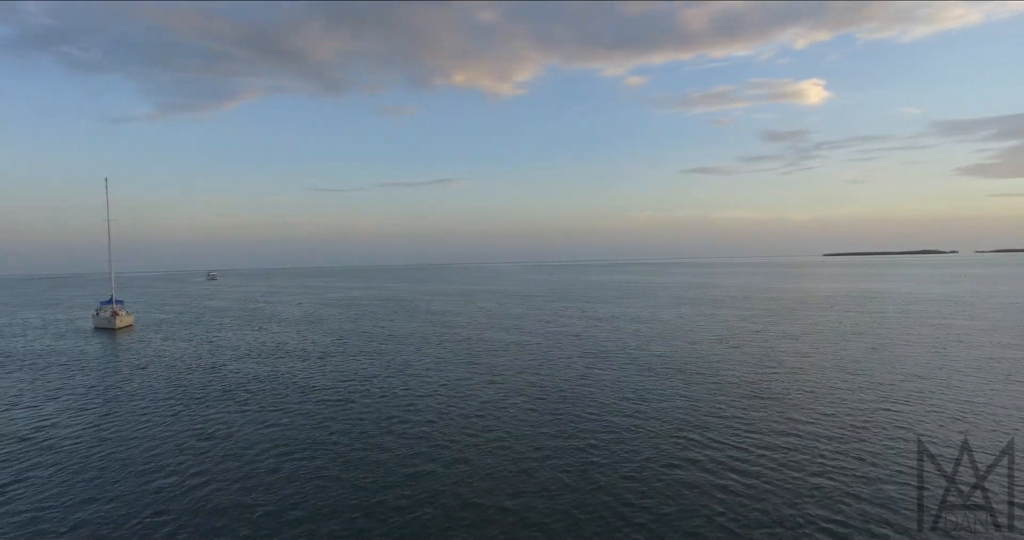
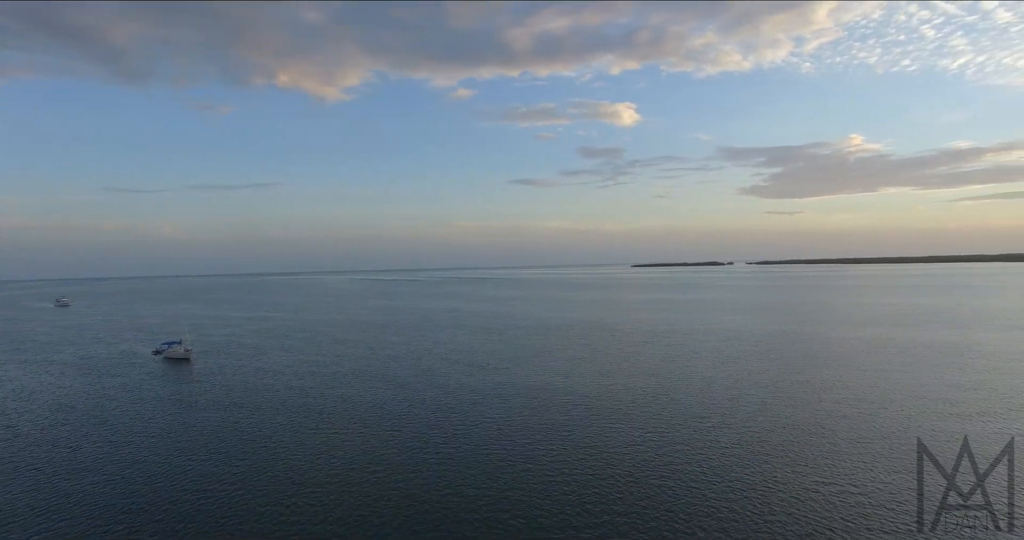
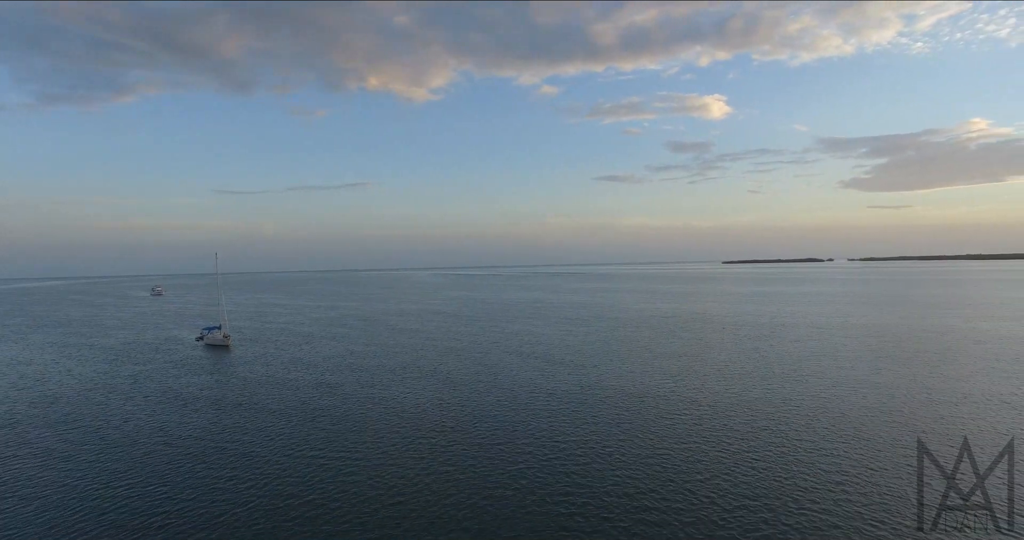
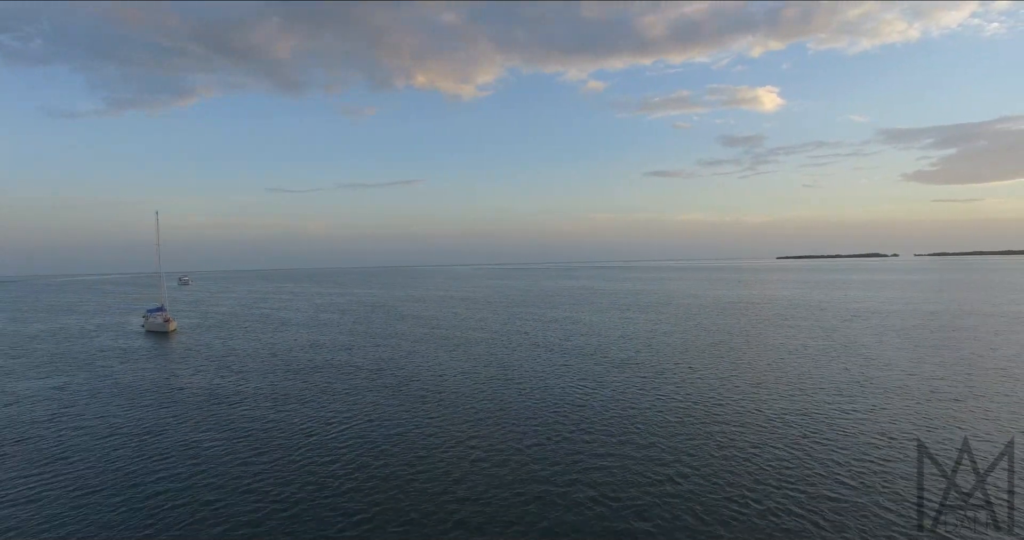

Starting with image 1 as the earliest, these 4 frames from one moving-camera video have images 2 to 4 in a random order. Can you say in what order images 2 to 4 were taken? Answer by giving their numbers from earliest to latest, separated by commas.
4, 3, 2
